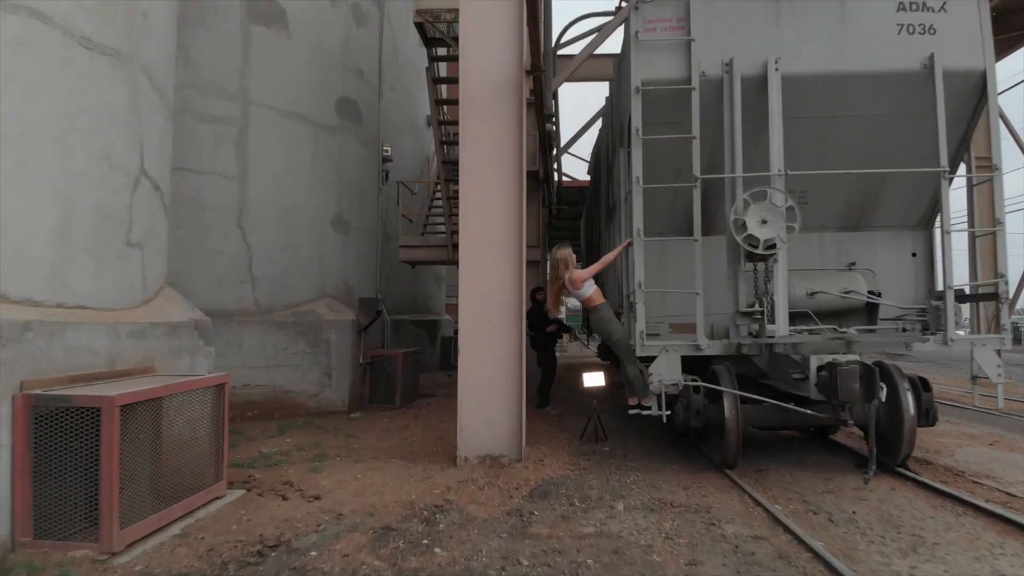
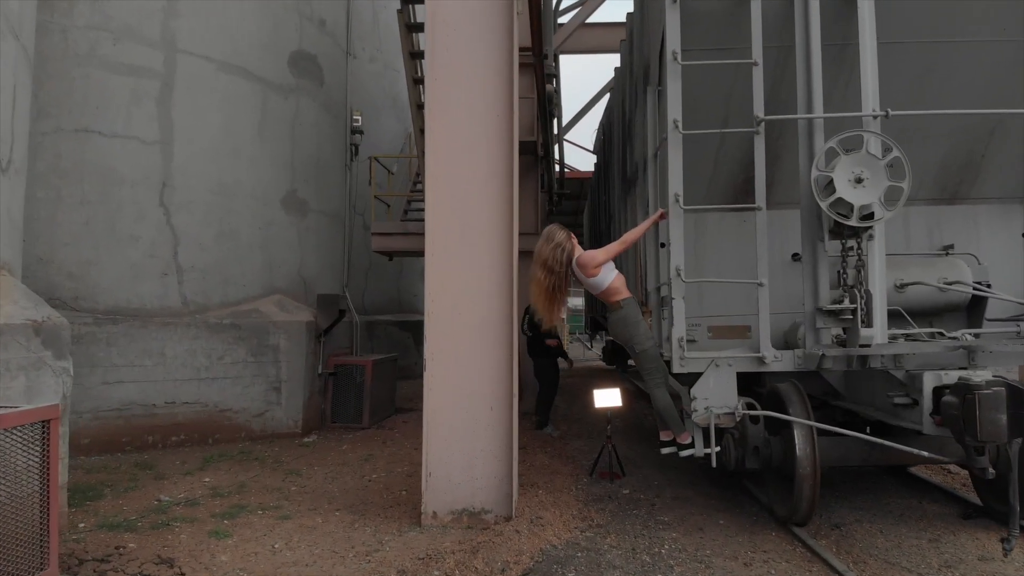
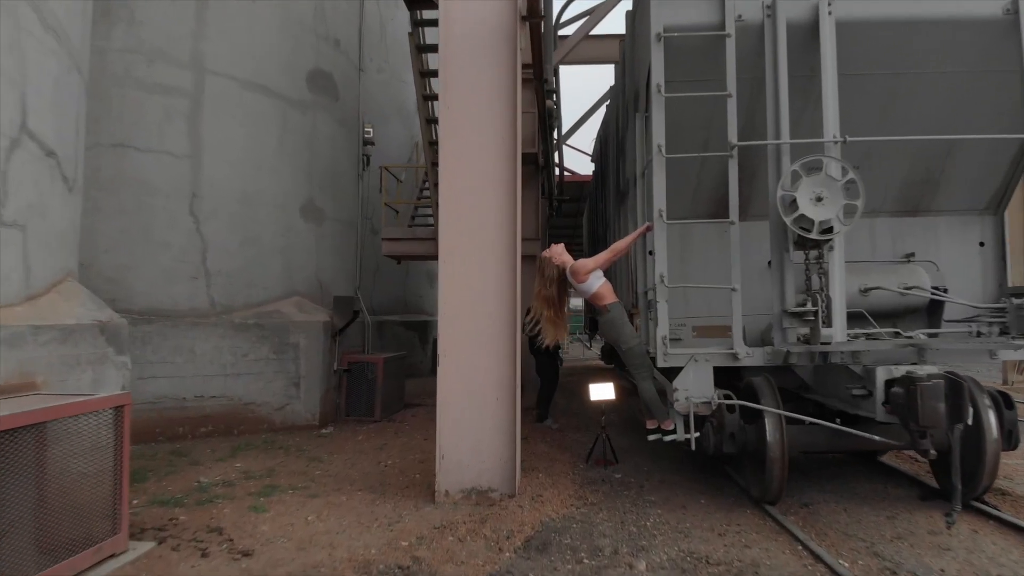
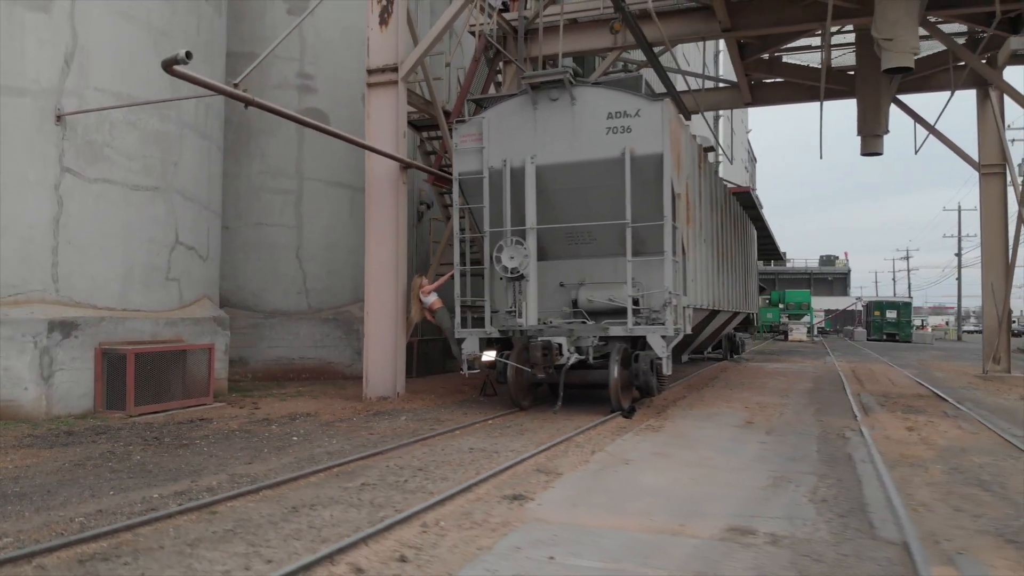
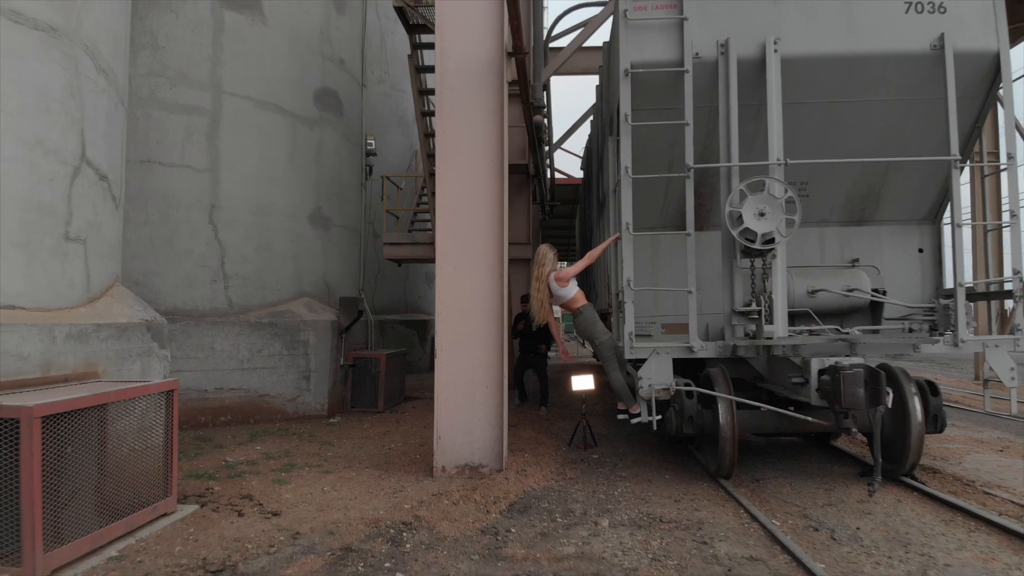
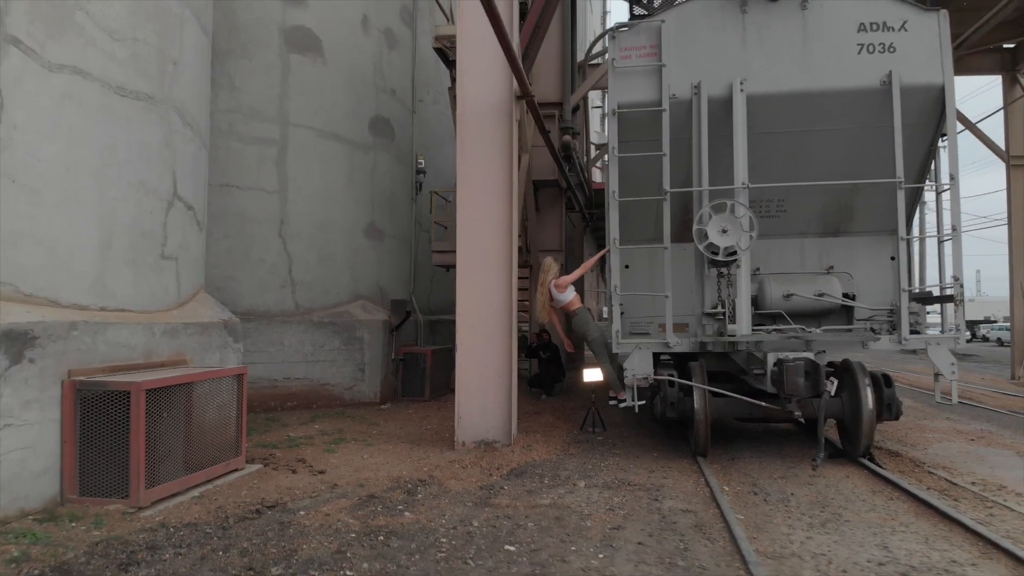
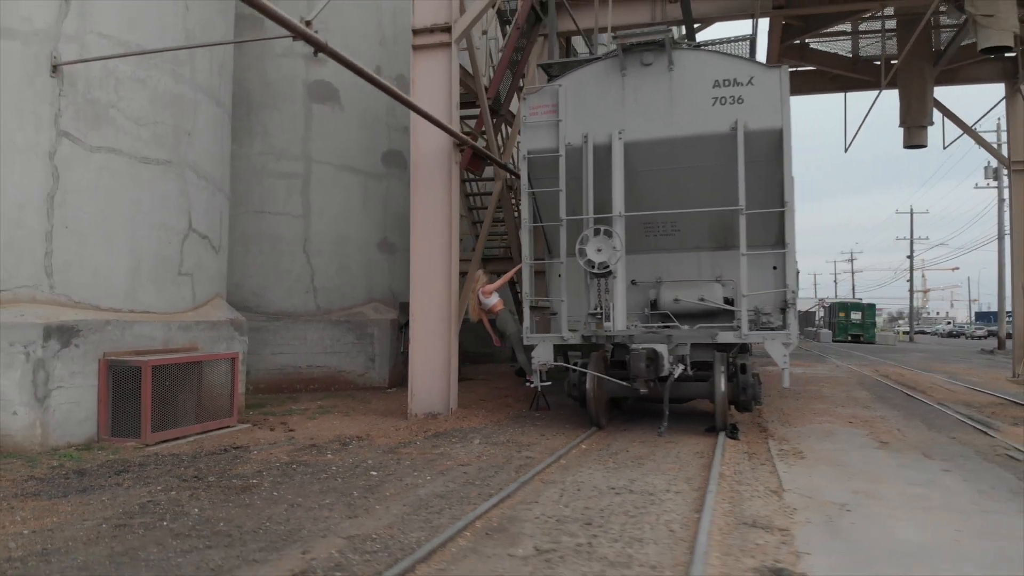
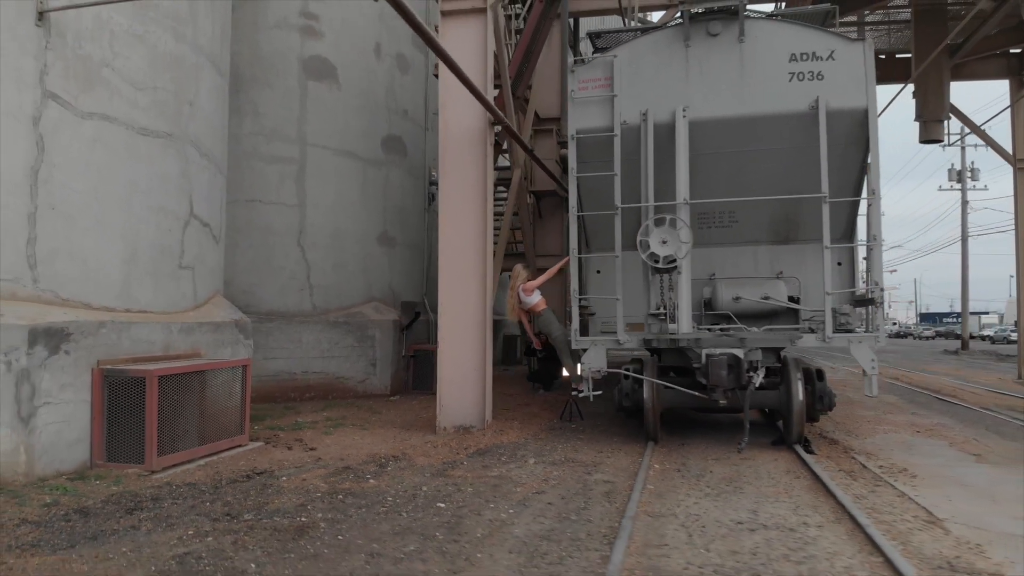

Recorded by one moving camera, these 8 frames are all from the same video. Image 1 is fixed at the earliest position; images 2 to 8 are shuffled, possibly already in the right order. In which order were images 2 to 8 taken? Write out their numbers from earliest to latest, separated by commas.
3, 2, 5, 6, 8, 7, 4
